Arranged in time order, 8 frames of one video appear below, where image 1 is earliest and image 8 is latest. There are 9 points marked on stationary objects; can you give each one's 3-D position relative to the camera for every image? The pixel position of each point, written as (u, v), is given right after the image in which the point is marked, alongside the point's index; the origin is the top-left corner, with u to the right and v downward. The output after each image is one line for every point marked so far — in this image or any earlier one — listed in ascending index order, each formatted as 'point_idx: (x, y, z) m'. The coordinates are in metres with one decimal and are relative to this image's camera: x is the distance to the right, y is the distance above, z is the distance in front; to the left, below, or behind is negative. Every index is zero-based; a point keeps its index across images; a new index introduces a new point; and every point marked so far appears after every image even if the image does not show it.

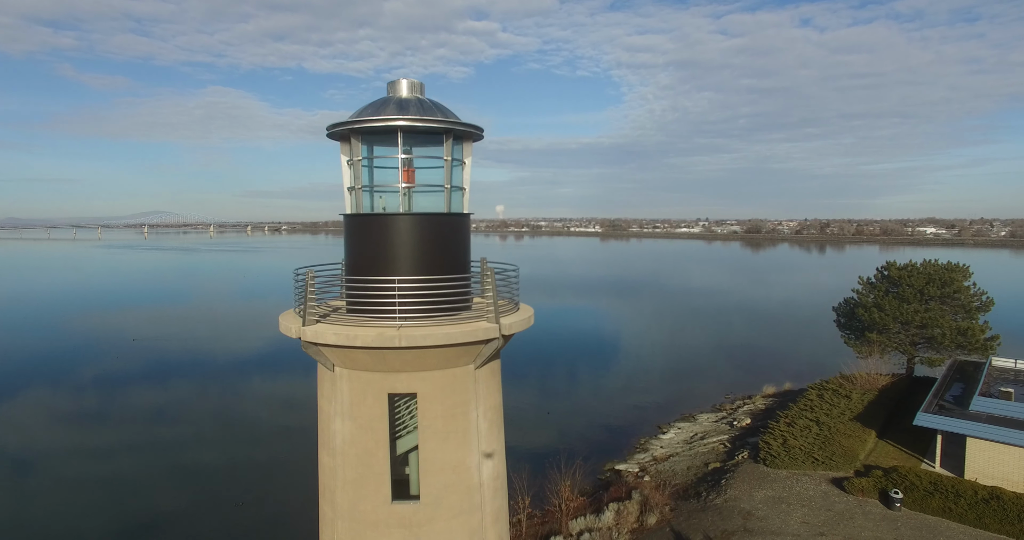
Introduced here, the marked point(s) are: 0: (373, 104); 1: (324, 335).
0: (-1.1, +1.5, +5.3) m
1: (-1.5, -0.5, +4.7) m
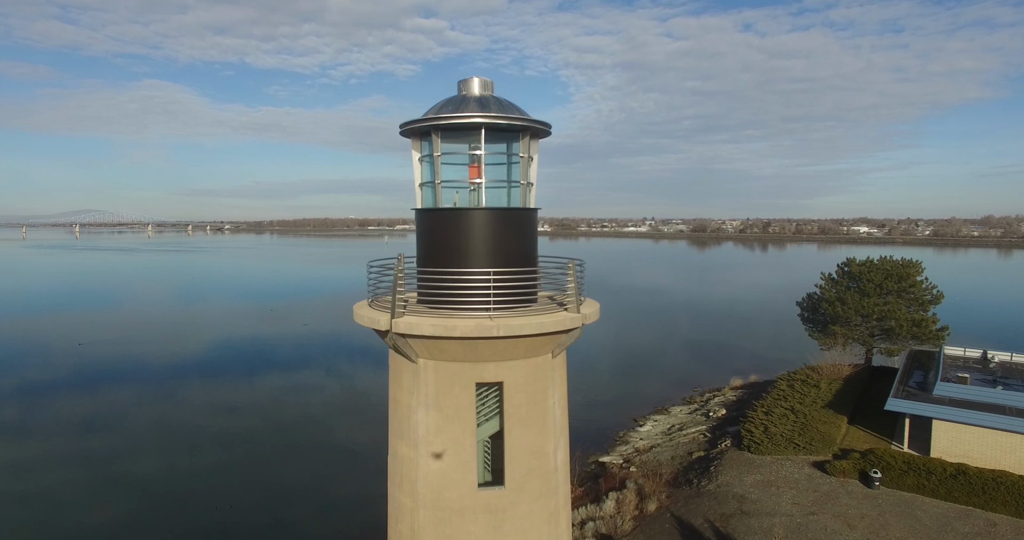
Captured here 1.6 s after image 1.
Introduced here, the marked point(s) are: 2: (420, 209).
0: (-0.4, +1.6, +5.4) m
1: (-0.7, -0.5, +4.8) m
2: (-0.9, +0.6, +5.9) m
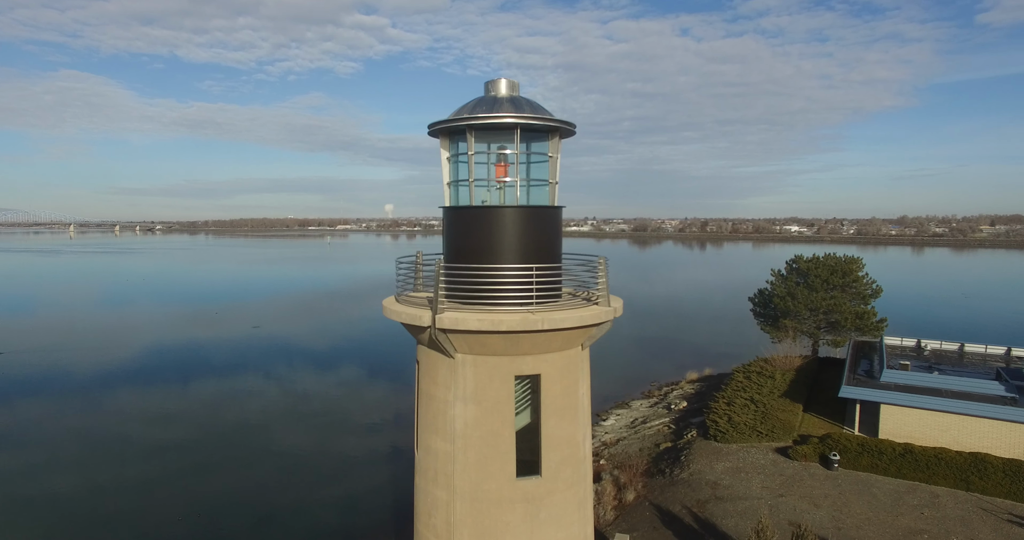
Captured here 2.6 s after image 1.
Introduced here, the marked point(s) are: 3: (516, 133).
0: (-0.2, +1.6, +5.6) m
1: (-0.4, -0.4, +4.9) m
2: (-0.7, +0.6, +6.0) m
3: (+0.1, +1.4, +5.7) m
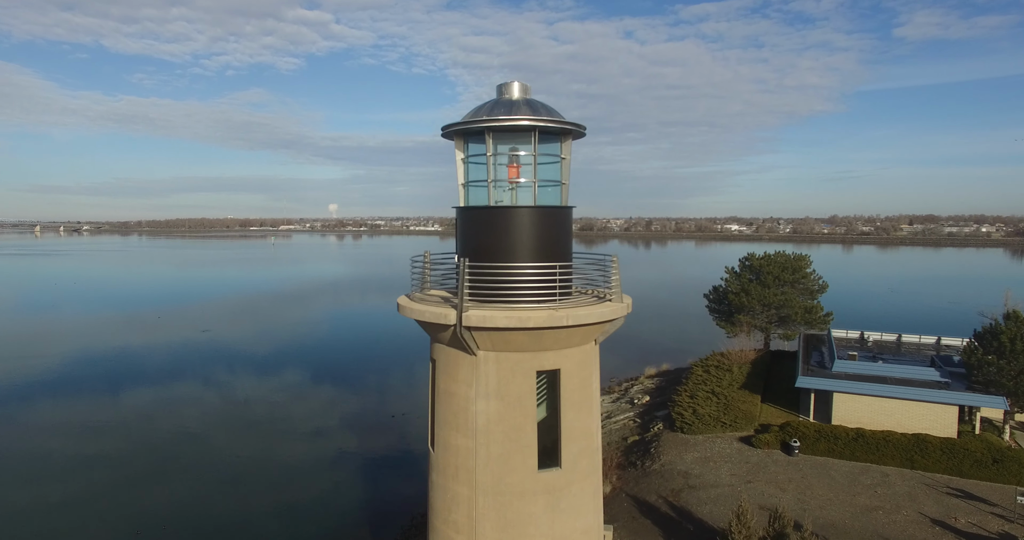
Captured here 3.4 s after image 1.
0: (0.0, +1.6, +5.7) m
1: (-0.1, -0.4, +5.0) m
2: (-0.5, +0.7, +6.1) m
3: (+0.2, +1.4, +5.9) m
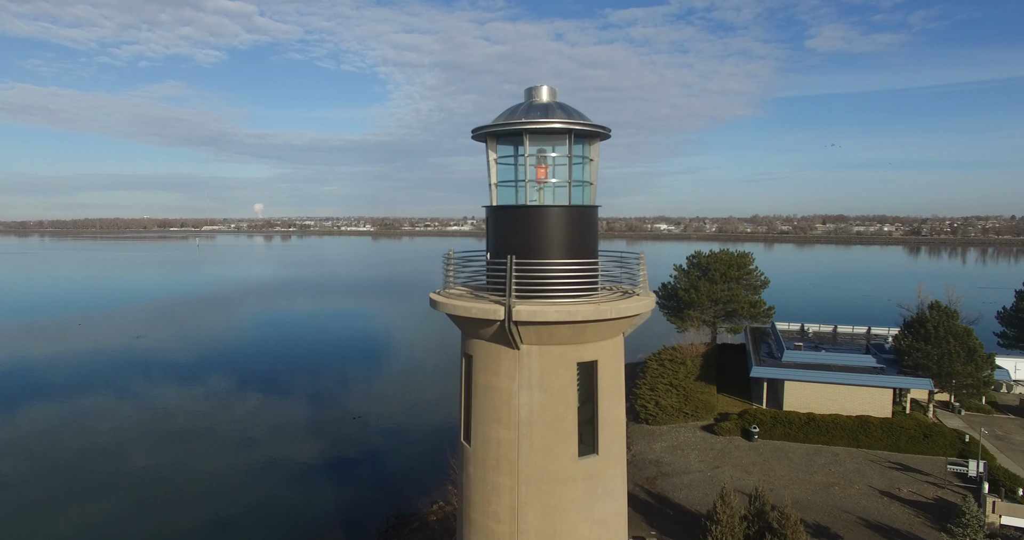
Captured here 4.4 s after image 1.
0: (+0.3, +1.7, +5.9) m
1: (+0.3, -0.4, +5.3) m
2: (-0.2, +0.7, +6.3) m
3: (+0.5, +1.4, +6.1) m
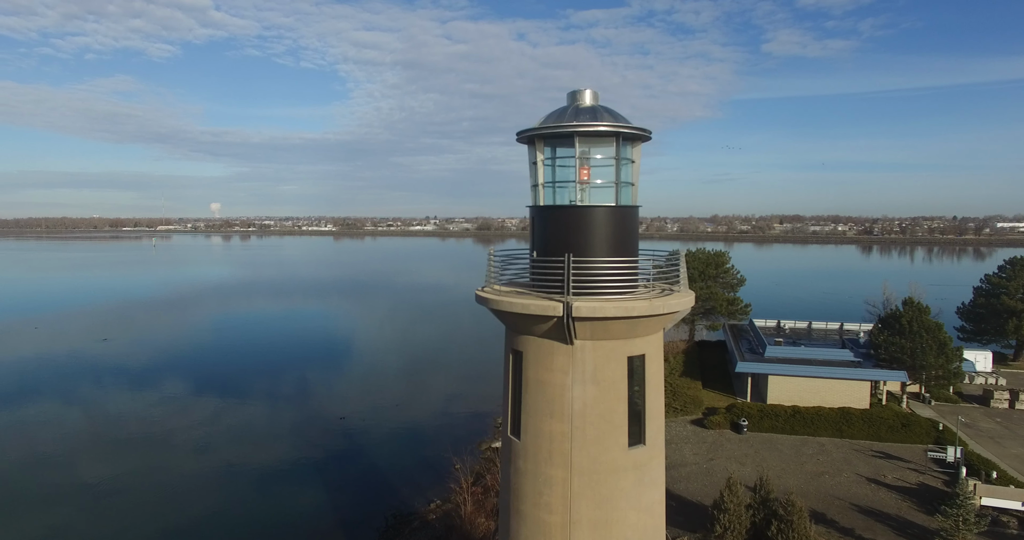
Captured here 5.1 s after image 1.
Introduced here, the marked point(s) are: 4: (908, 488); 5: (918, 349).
0: (+0.8, +1.7, +6.2) m
1: (+0.9, -0.4, +5.5) m
2: (+0.3, +0.7, +6.4) m
3: (+1.0, +1.4, +6.3) m
4: (+9.2, -5.1, +13.5) m
5: (+13.4, -2.6, +19.2) m
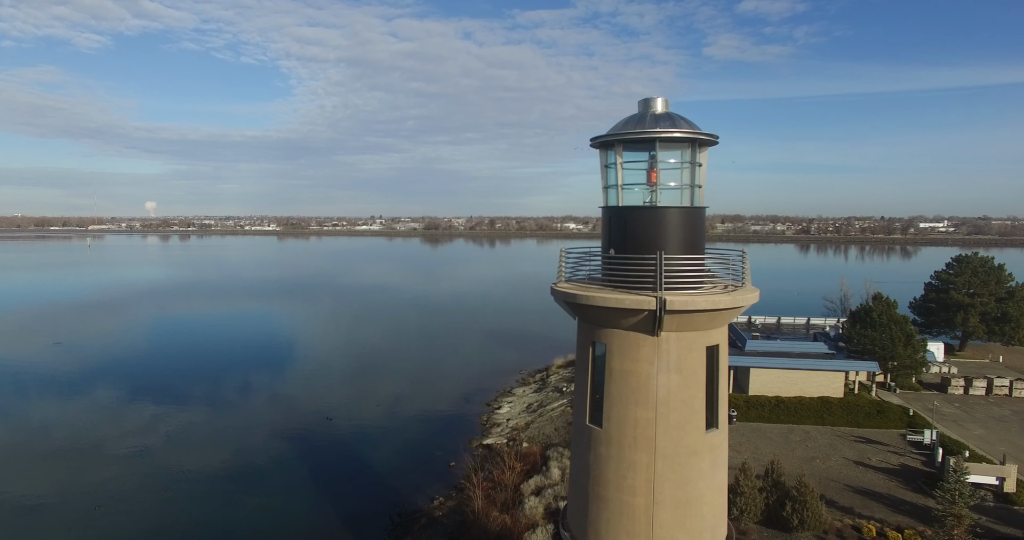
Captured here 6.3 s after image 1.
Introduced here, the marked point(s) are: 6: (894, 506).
0: (+1.7, +1.7, +6.6) m
1: (+1.8, -0.3, +5.9) m
2: (+1.2, +0.7, +6.8) m
3: (+1.9, +1.5, +6.8) m
4: (+9.6, -5.0, +14.6) m
5: (+13.3, -2.5, +20.6) m
6: (+8.3, -5.1, +12.6) m
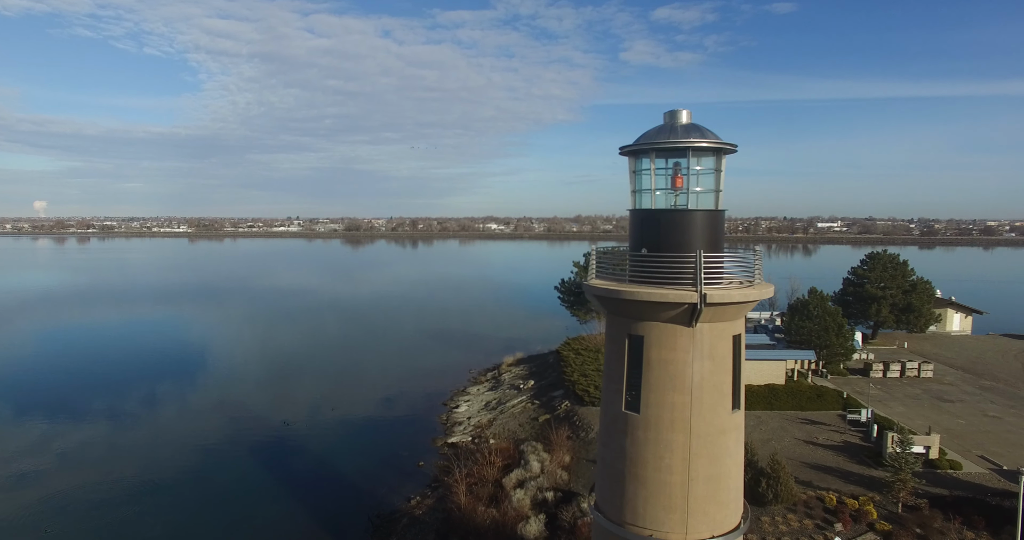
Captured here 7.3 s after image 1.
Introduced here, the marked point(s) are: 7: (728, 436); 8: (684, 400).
0: (+2.2, +1.7, +7.2) m
1: (+2.4, -0.3, +6.6) m
2: (+1.7, +0.8, +7.4) m
3: (+2.4, +1.5, +7.5) m
4: (+9.1, -4.9, +16.2) m
5: (+12.0, -2.4, +22.6) m
6: (+8.0, -5.0, +14.0) m
7: (+2.6, -2.0, +7.1) m
8: (+2.0, -1.5, +6.9) m
